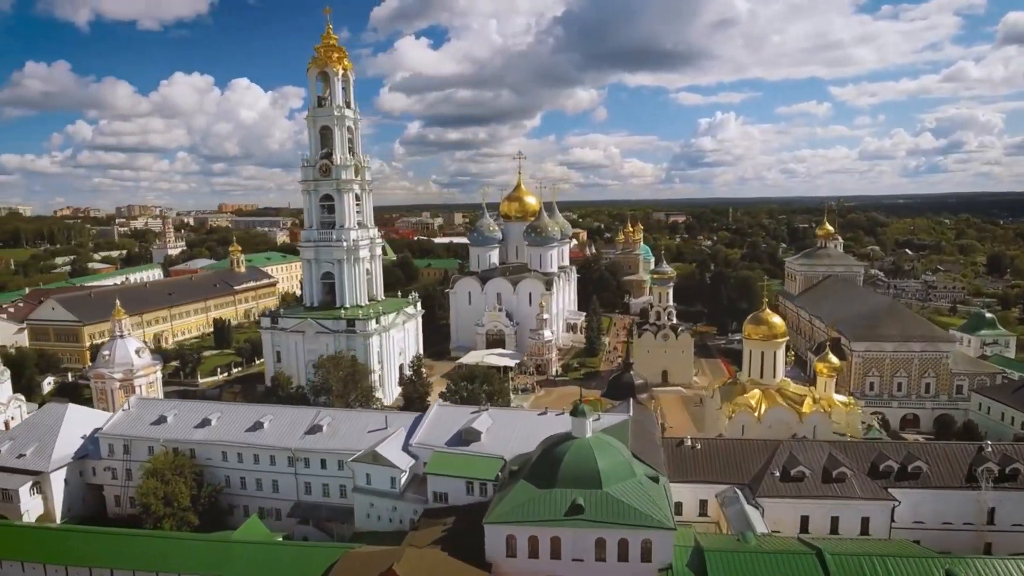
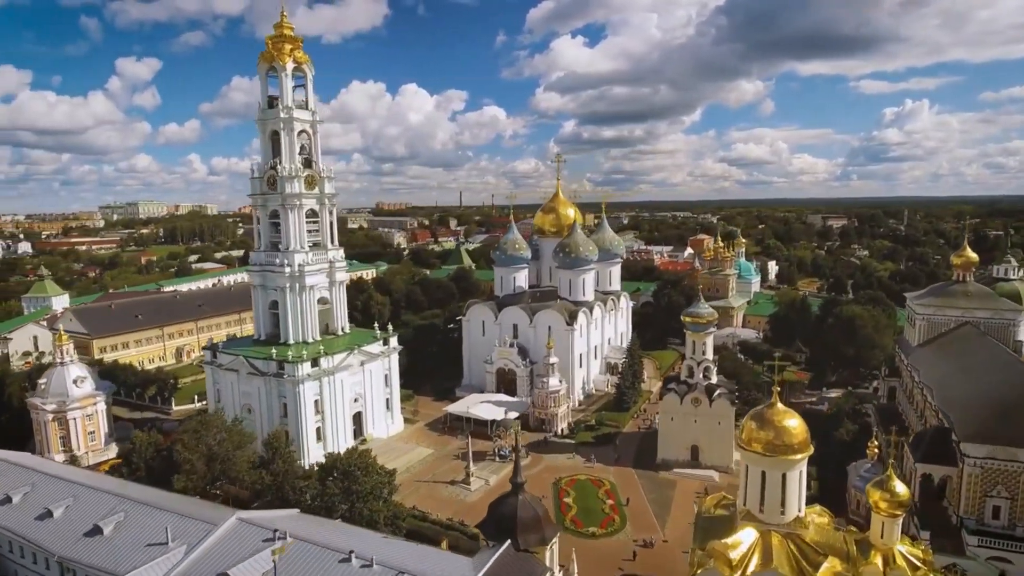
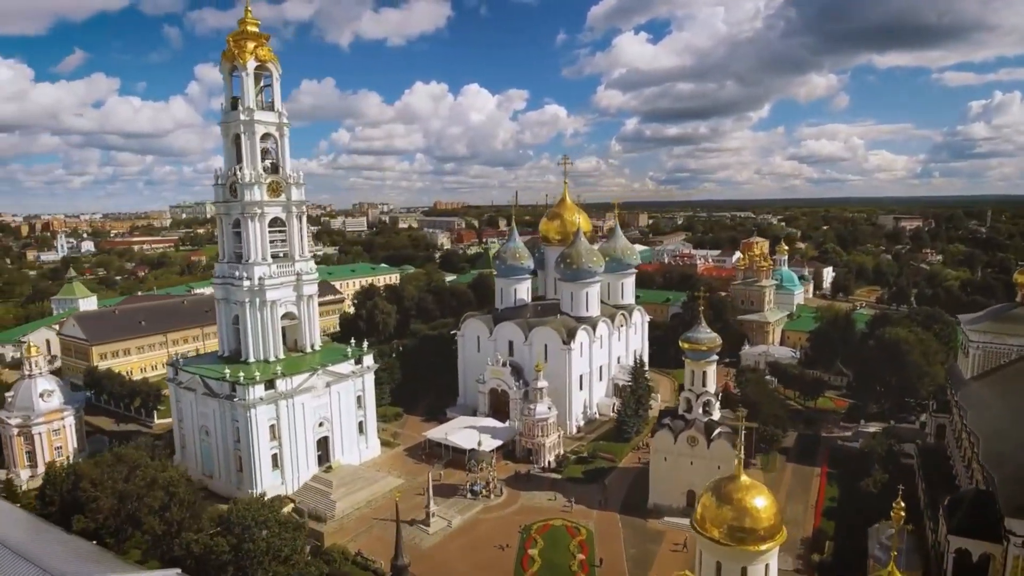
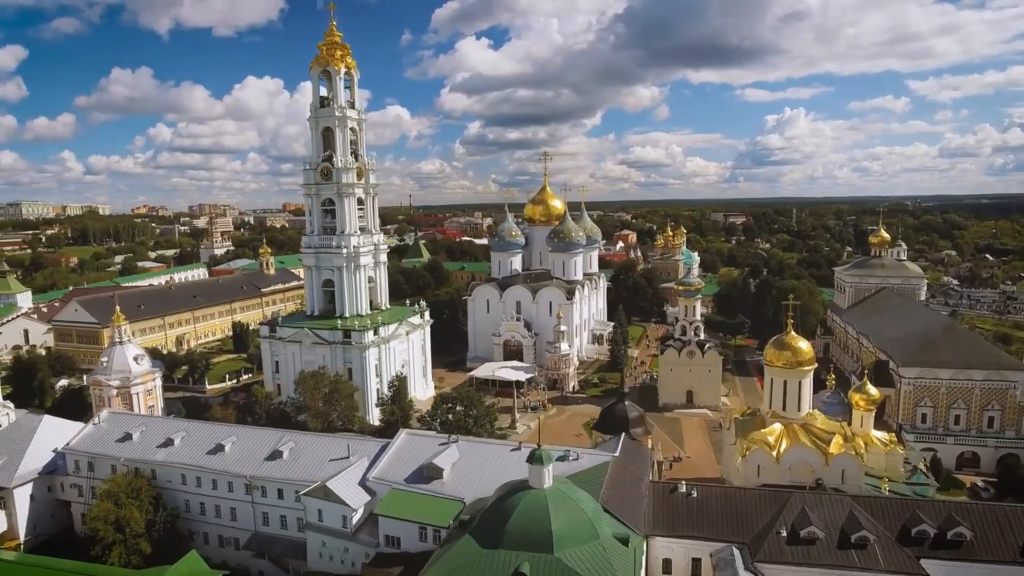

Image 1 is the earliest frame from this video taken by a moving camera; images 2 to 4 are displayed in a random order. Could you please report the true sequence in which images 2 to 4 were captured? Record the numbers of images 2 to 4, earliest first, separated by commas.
4, 2, 3
